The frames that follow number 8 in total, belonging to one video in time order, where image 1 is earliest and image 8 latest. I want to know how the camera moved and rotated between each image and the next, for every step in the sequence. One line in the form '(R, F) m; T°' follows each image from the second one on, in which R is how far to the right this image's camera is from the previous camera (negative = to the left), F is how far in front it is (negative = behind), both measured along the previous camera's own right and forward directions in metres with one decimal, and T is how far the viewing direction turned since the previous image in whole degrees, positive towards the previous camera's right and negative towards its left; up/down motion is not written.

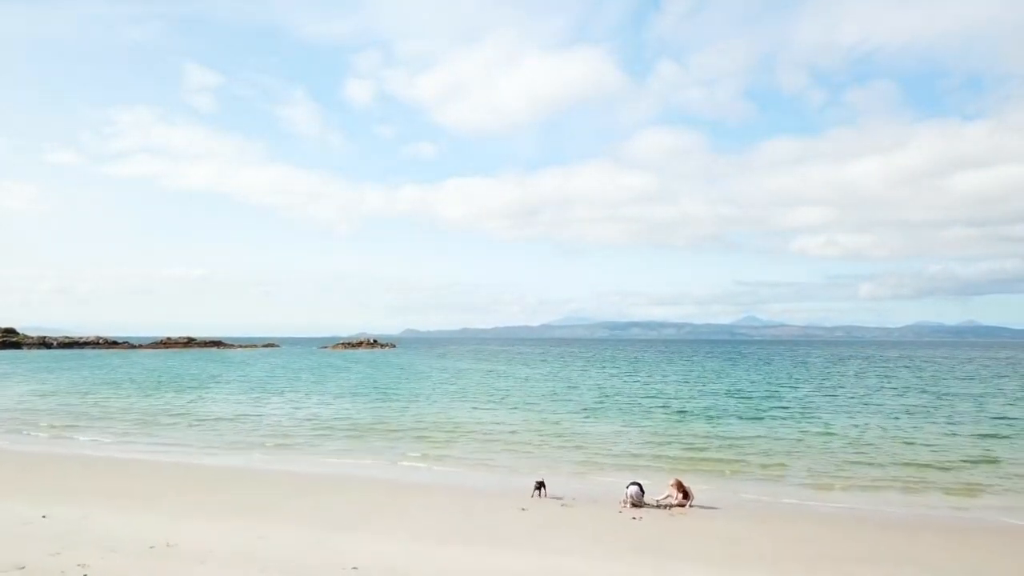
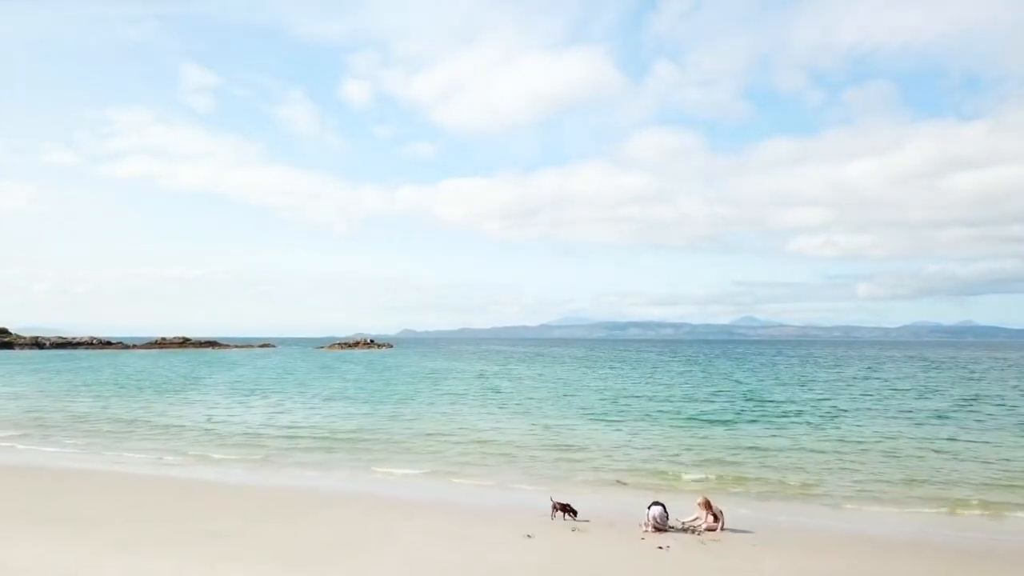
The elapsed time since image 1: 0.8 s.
(-0.1, +2.2) m; 0°
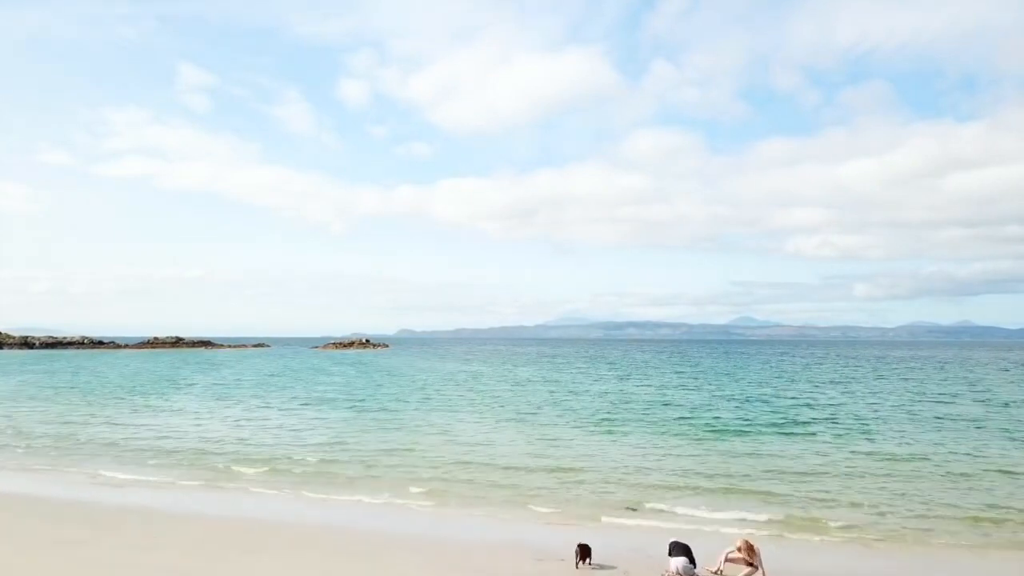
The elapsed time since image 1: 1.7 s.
(+0.1, +2.8) m; 0°
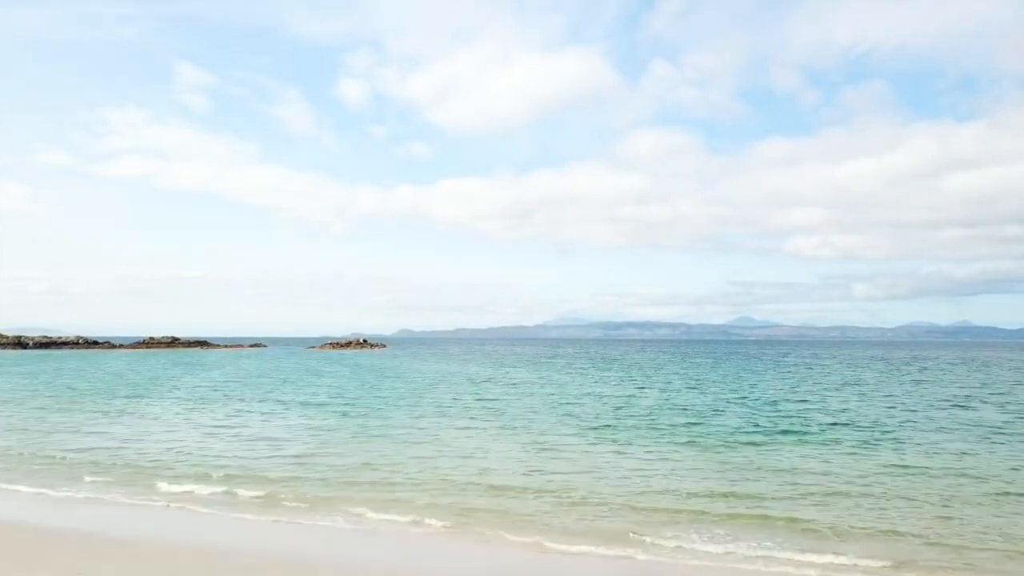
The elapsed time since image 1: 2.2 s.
(+0.2, +1.7) m; 0°
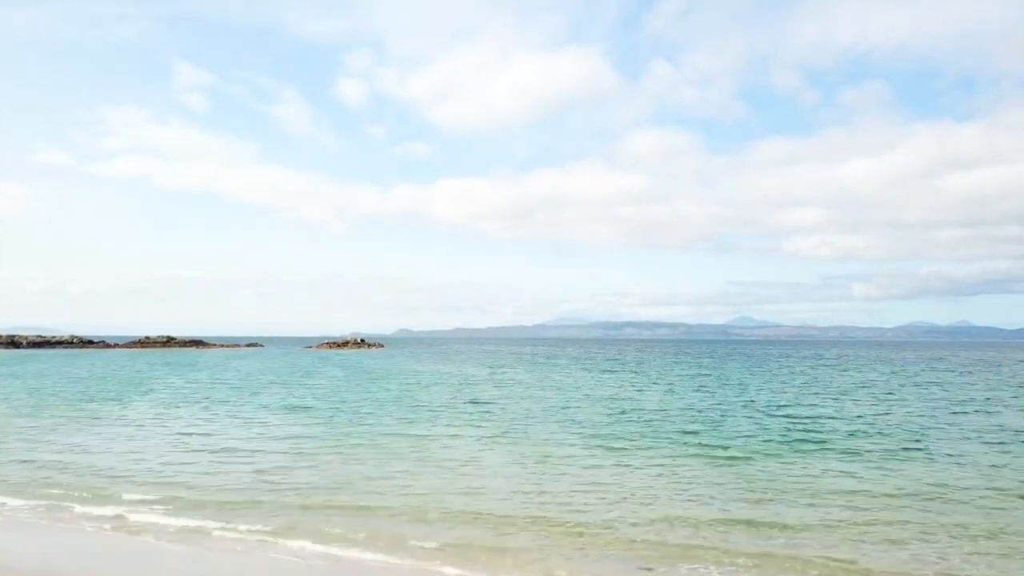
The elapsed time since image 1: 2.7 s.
(+0.5, +1.1) m; 0°
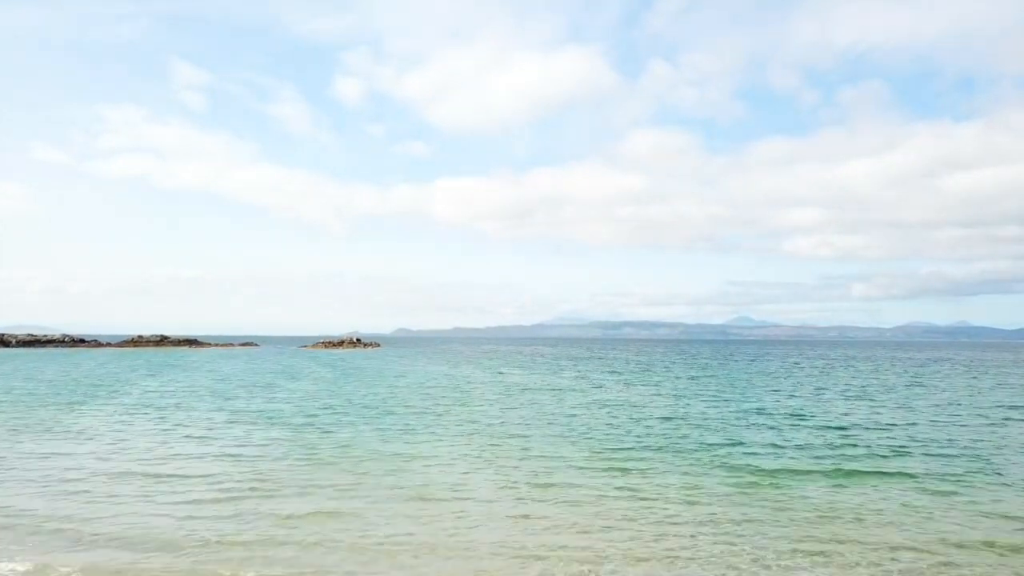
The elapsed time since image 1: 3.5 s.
(+0.8, +1.7) m; 0°
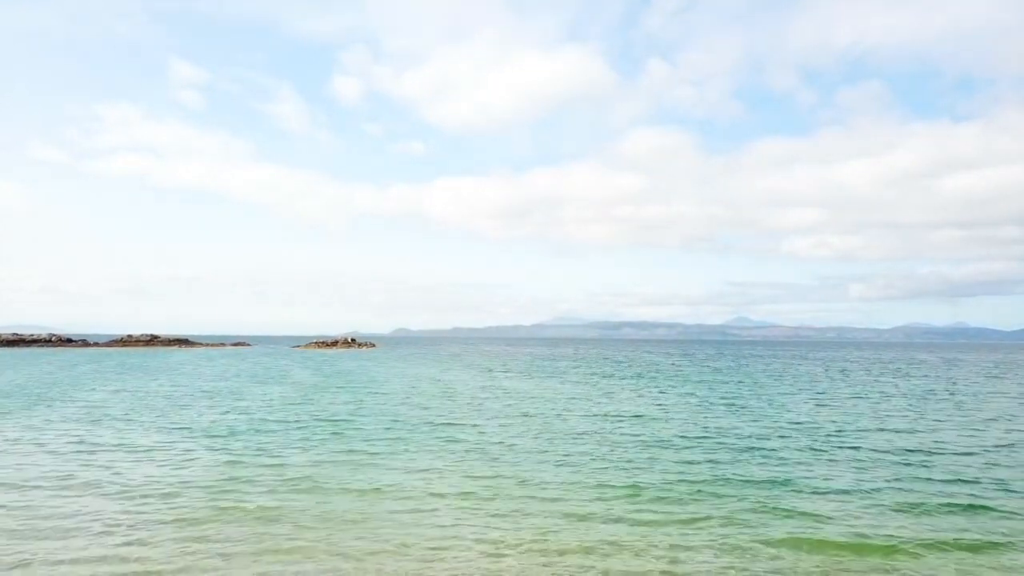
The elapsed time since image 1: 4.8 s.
(+0.6, +3.3) m; 0°
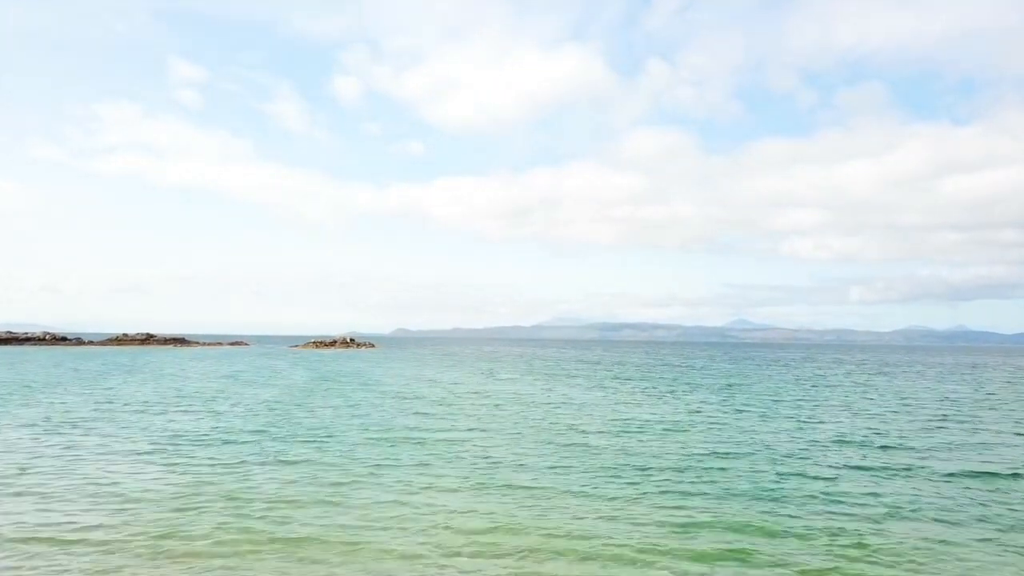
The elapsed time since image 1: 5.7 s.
(-0.5, +3.2) m; 0°
